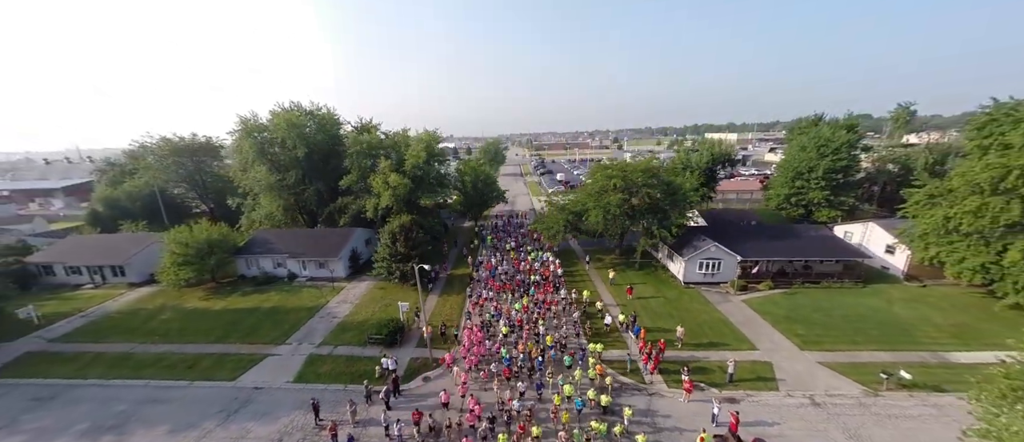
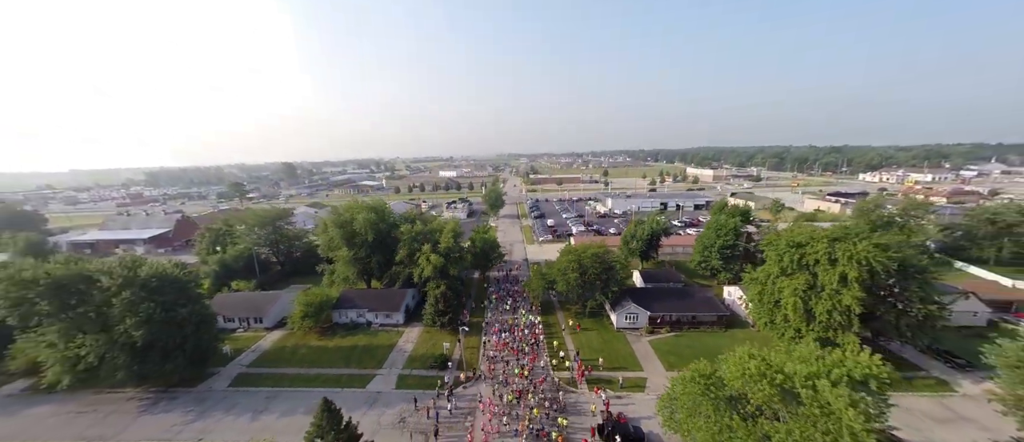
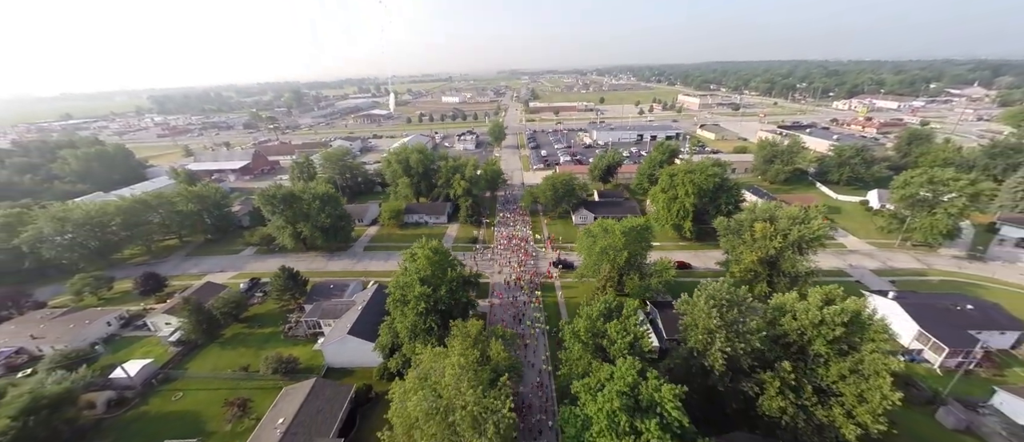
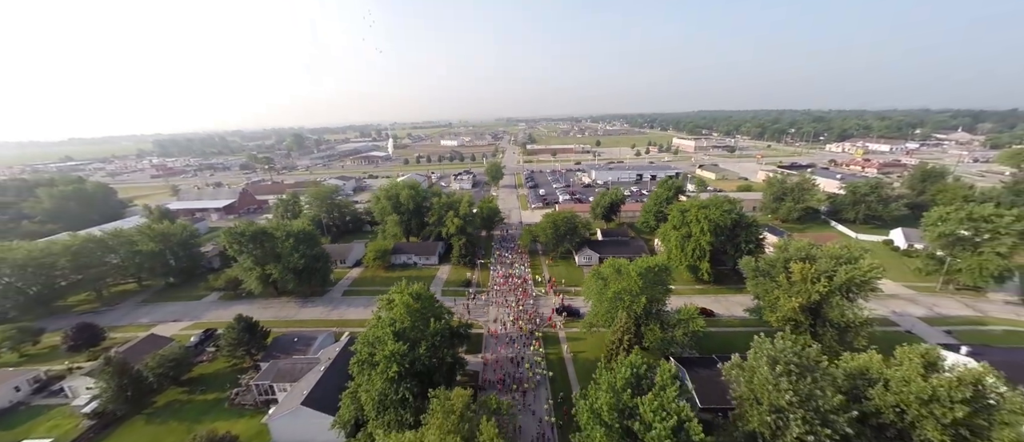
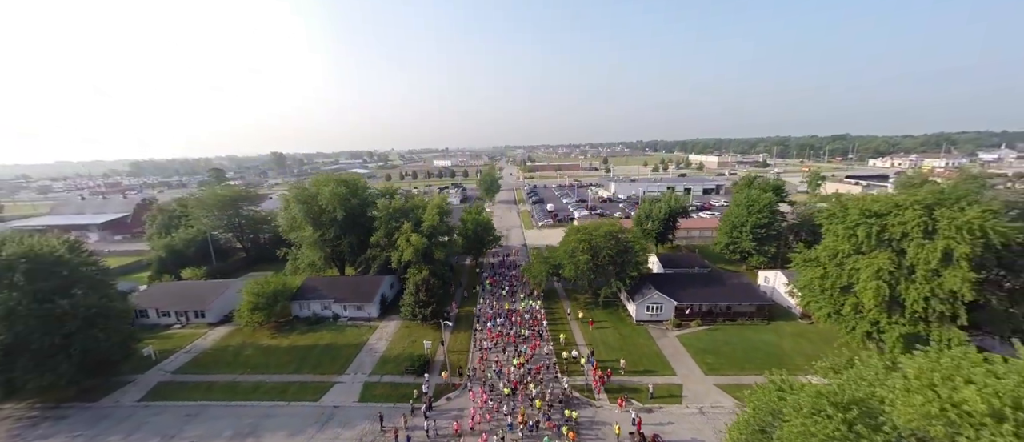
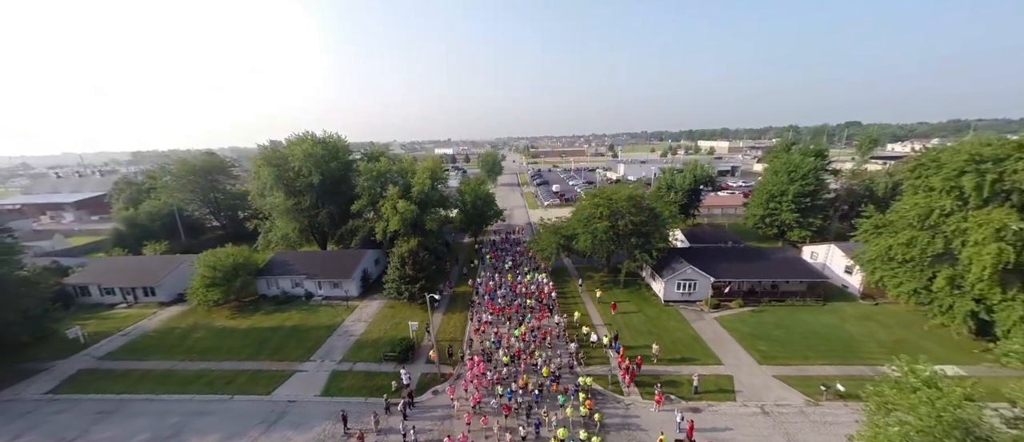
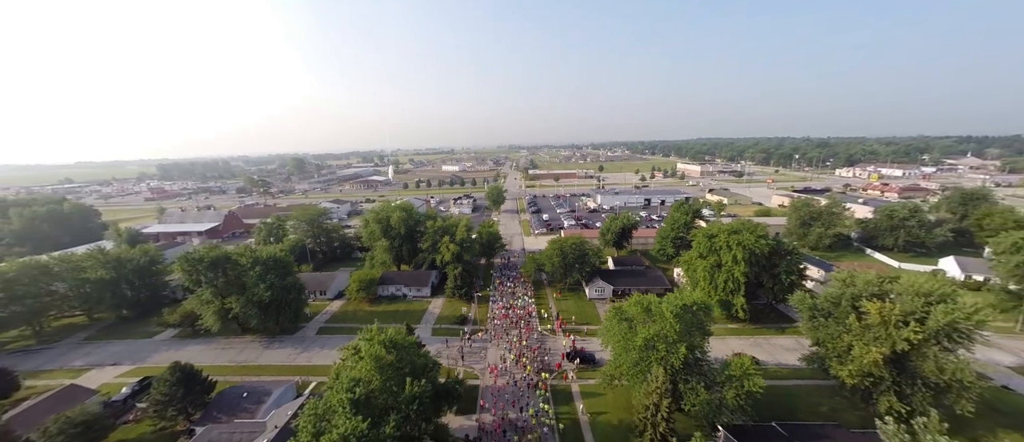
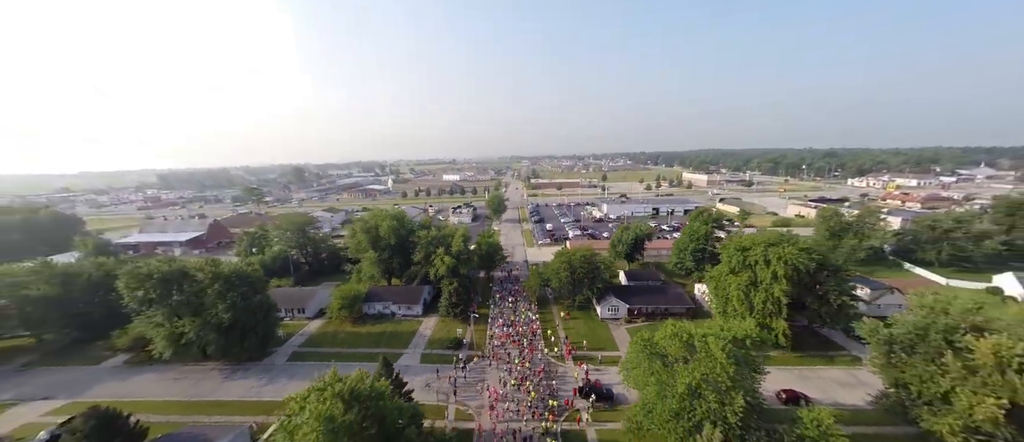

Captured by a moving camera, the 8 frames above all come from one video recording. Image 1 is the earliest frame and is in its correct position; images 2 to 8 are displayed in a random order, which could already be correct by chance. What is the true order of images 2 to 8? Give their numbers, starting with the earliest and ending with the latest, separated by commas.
6, 5, 2, 8, 7, 4, 3
